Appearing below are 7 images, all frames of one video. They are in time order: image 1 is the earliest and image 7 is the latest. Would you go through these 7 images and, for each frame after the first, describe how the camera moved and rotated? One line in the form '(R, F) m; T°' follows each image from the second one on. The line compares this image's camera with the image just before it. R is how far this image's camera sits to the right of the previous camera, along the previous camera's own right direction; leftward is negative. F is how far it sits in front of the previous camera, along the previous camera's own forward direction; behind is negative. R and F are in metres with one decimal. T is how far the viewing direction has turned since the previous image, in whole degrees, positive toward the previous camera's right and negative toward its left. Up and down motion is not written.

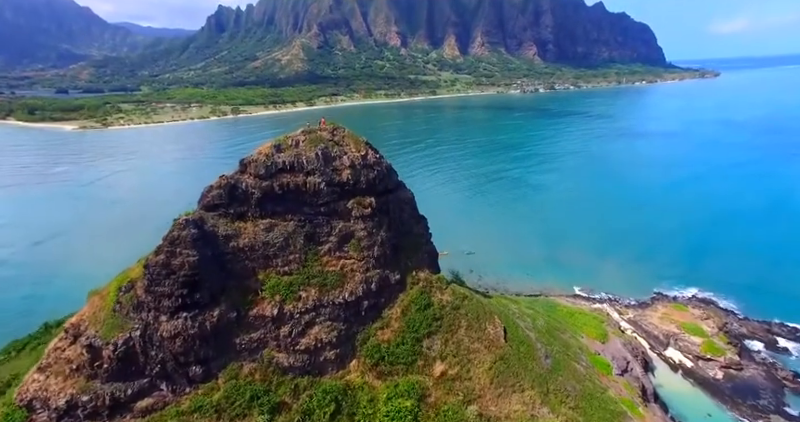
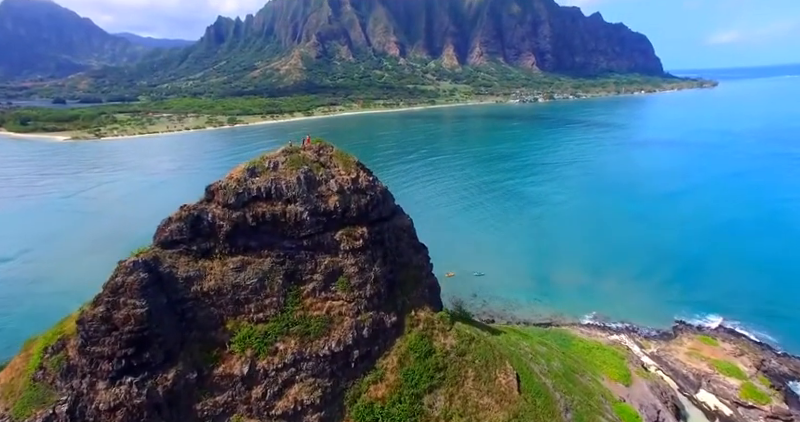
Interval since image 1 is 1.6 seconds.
(+0.1, +2.6) m; 0°
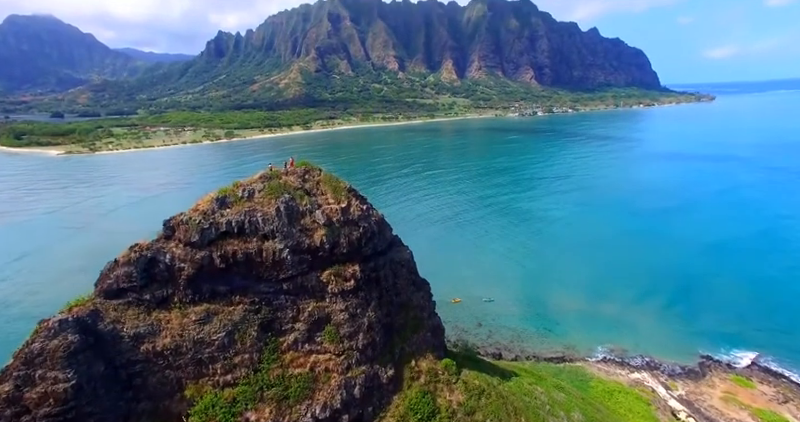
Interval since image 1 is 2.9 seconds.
(0.0, +2.3) m; 0°
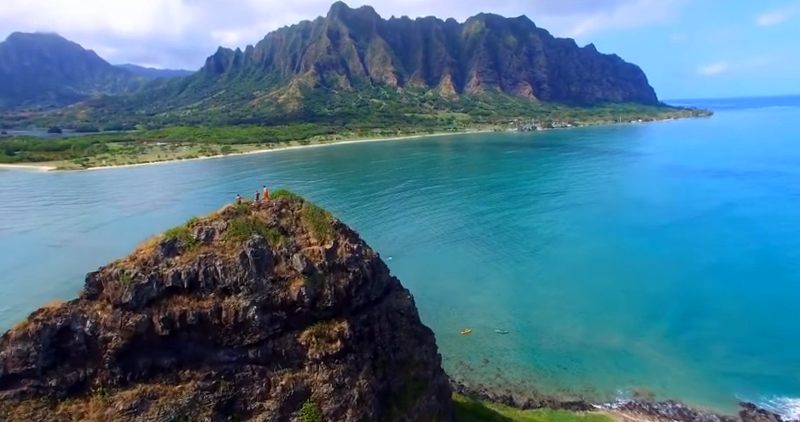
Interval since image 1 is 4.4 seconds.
(0.0, +2.7) m; 0°
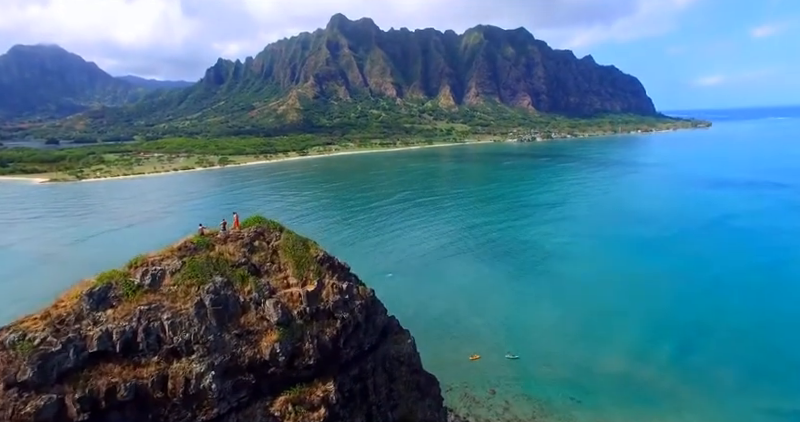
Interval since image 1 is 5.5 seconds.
(0.0, +2.0) m; 0°
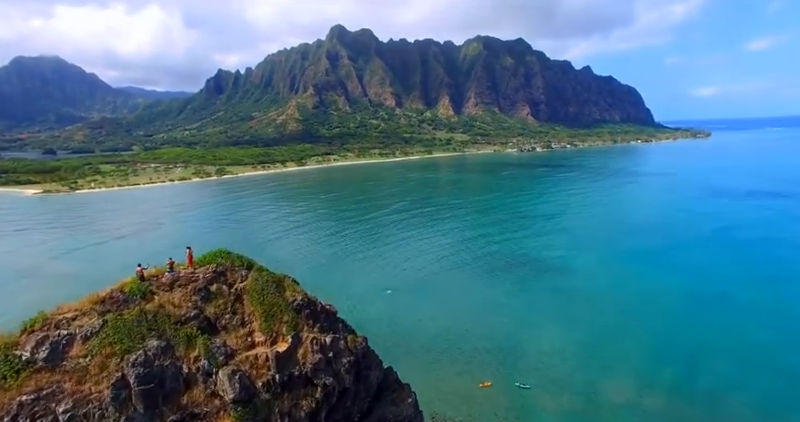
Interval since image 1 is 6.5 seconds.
(0.0, +2.1) m; 0°
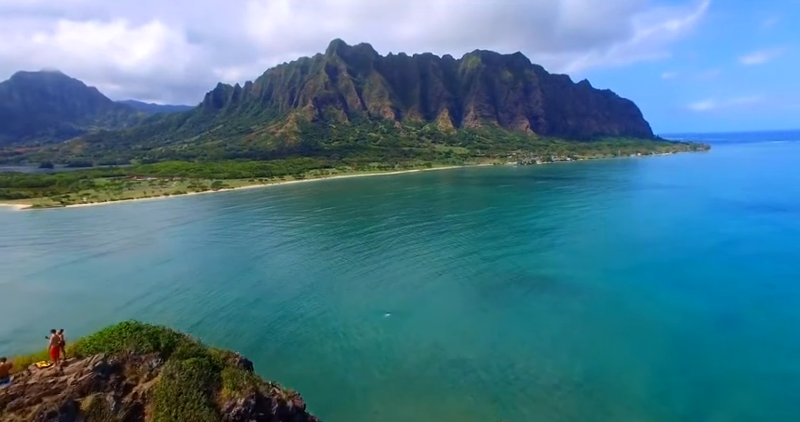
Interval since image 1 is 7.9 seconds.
(0.0, +2.8) m; 0°
